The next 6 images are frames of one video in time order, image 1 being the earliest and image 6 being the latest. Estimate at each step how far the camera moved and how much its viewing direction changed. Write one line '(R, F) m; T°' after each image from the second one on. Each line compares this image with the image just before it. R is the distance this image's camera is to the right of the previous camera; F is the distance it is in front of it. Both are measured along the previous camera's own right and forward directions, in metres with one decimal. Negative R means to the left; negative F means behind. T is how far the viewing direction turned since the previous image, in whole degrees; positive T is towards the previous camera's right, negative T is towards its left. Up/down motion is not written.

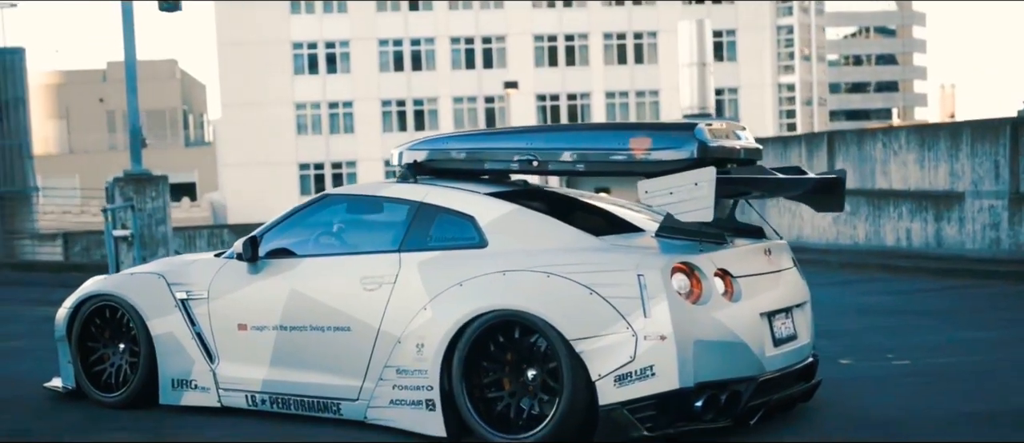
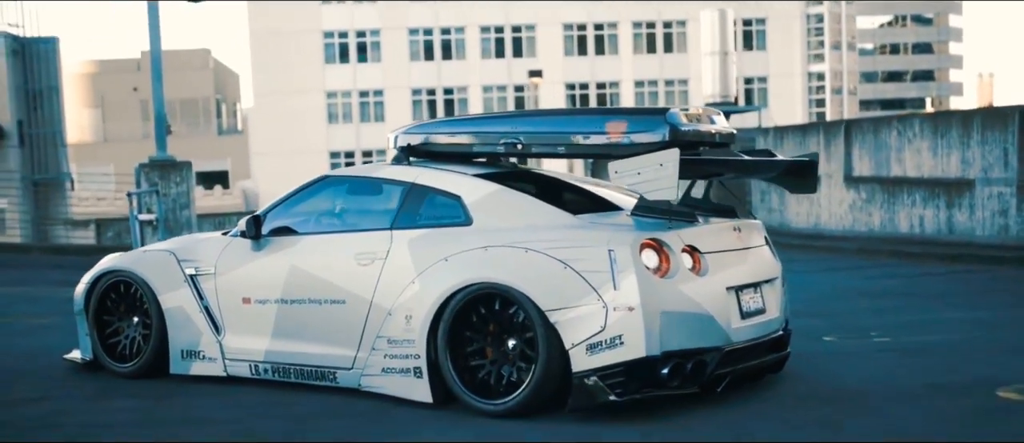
(+0.3, -0.4) m; -1°
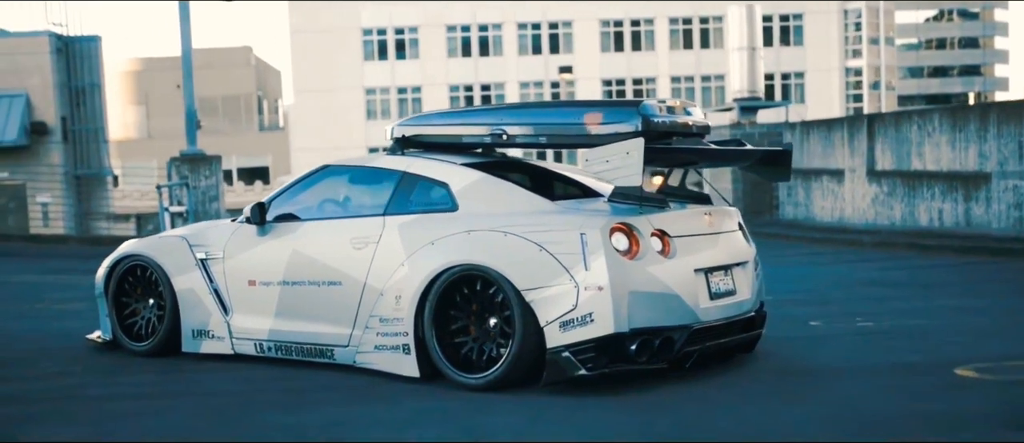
(+0.3, -0.4) m; -2°
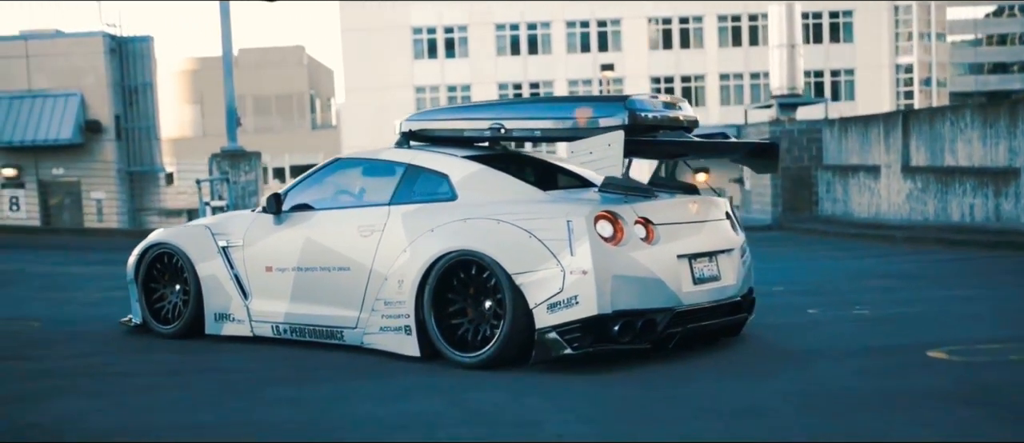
(+0.3, -0.4) m; -2°
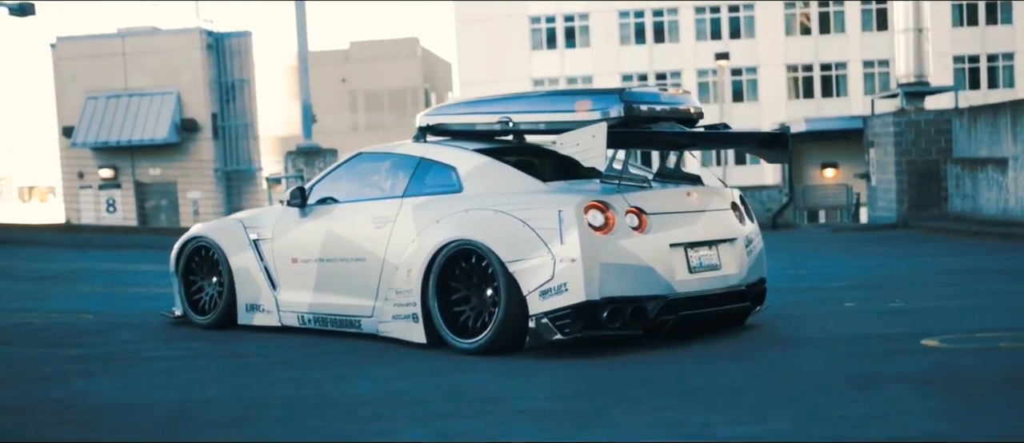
(+0.7, -0.2) m; -5°
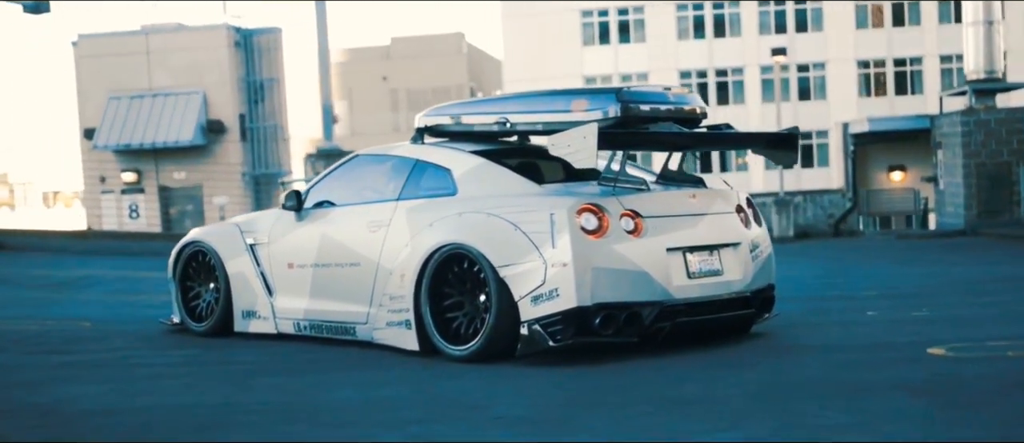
(+0.3, +0.2) m; -2°
